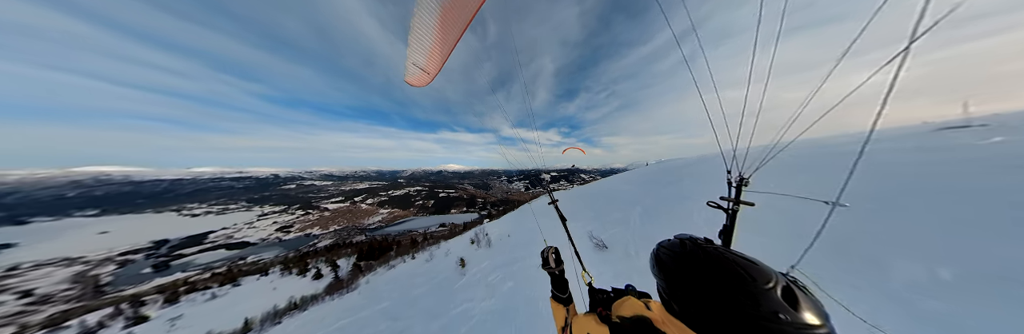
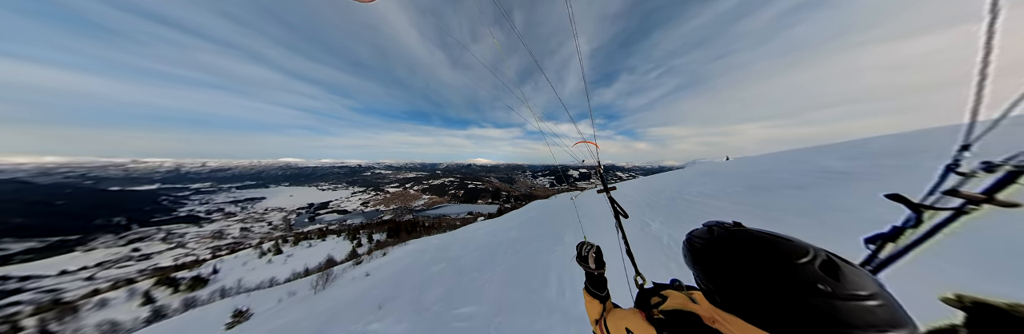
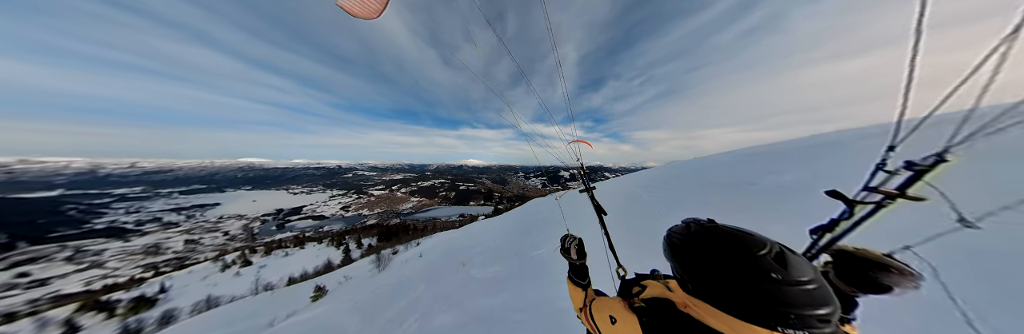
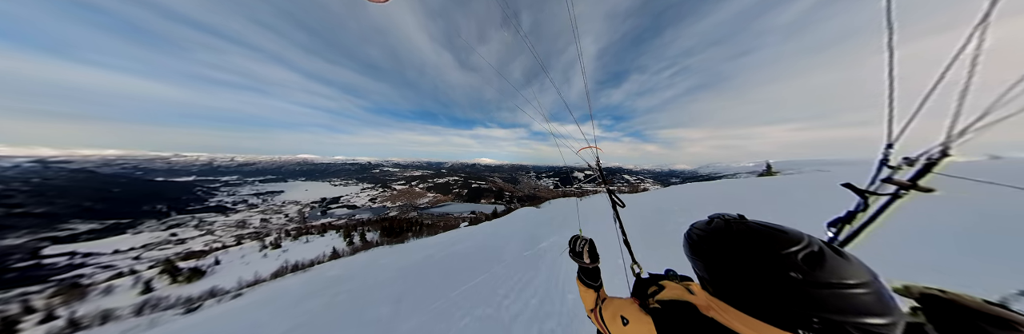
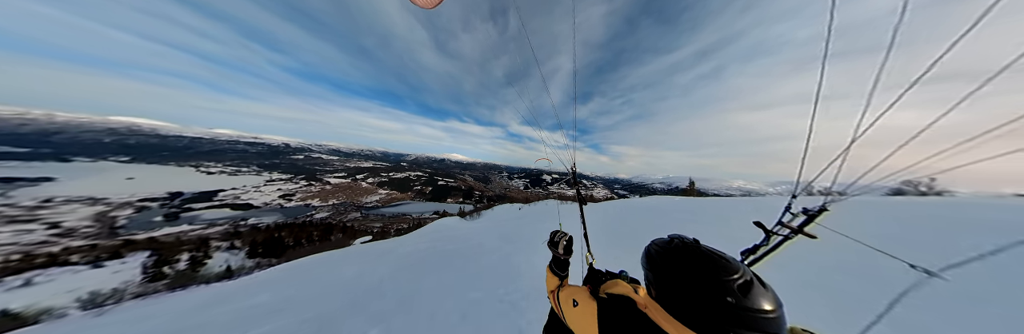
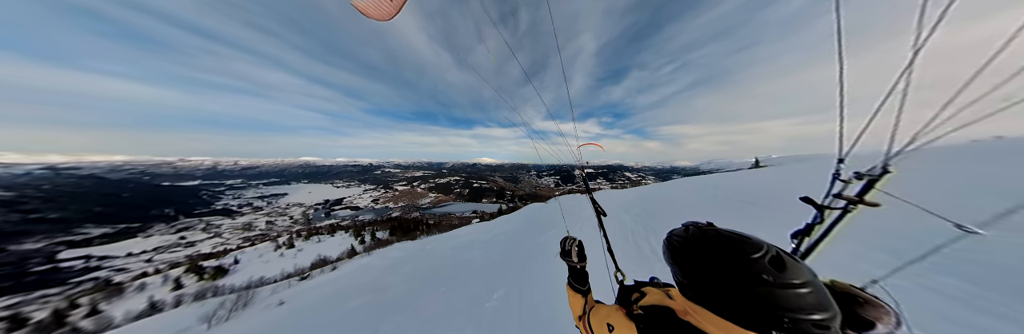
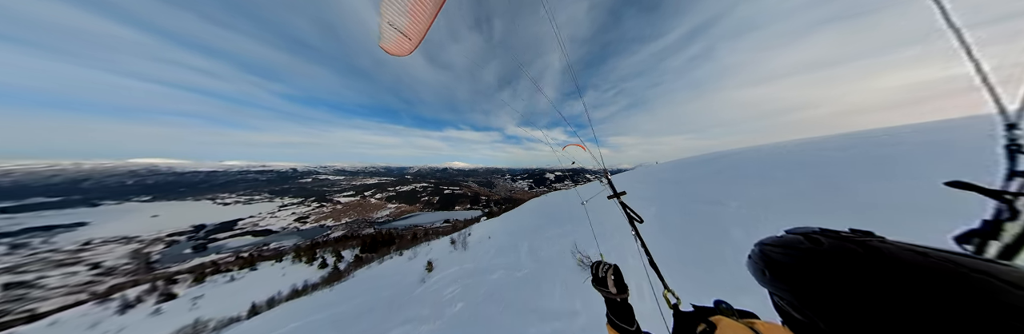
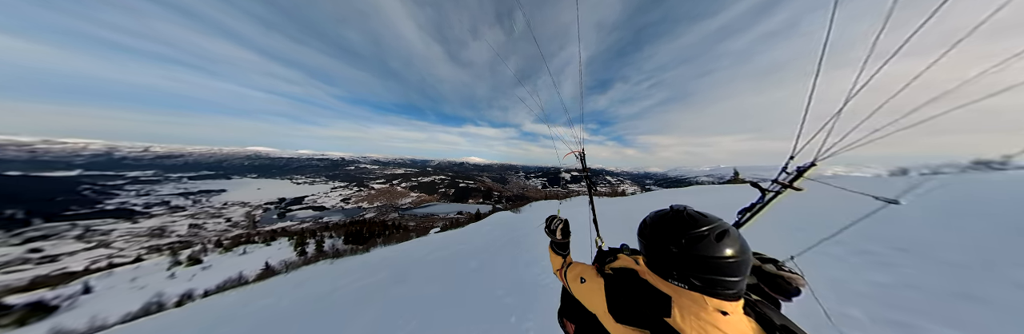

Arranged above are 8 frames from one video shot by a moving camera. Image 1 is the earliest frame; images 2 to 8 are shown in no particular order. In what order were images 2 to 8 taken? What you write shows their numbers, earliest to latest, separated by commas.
7, 3, 2, 6, 4, 8, 5
